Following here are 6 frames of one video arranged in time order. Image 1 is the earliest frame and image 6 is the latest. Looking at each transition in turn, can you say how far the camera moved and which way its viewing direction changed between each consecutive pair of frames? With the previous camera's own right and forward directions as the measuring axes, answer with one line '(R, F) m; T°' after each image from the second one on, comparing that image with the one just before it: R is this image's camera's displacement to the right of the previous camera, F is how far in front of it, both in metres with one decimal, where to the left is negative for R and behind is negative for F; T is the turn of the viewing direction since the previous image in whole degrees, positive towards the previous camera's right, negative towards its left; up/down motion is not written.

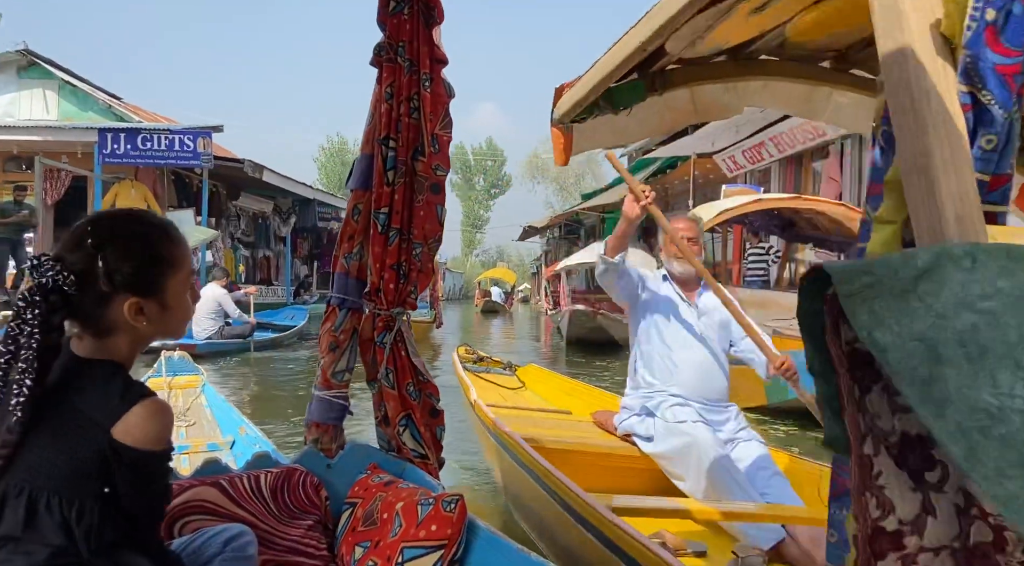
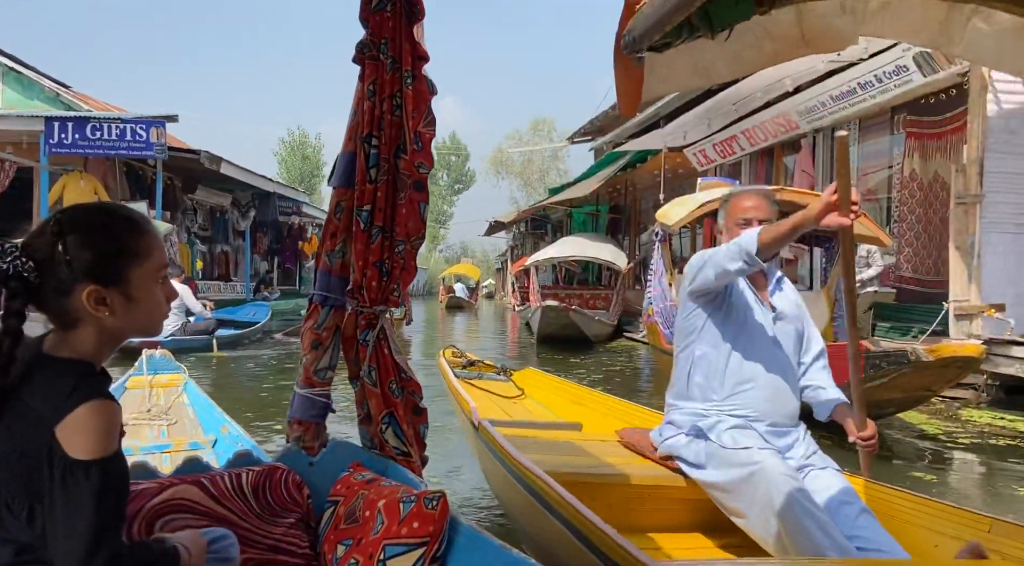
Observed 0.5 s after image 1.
(-0.1, +0.3) m; +3°
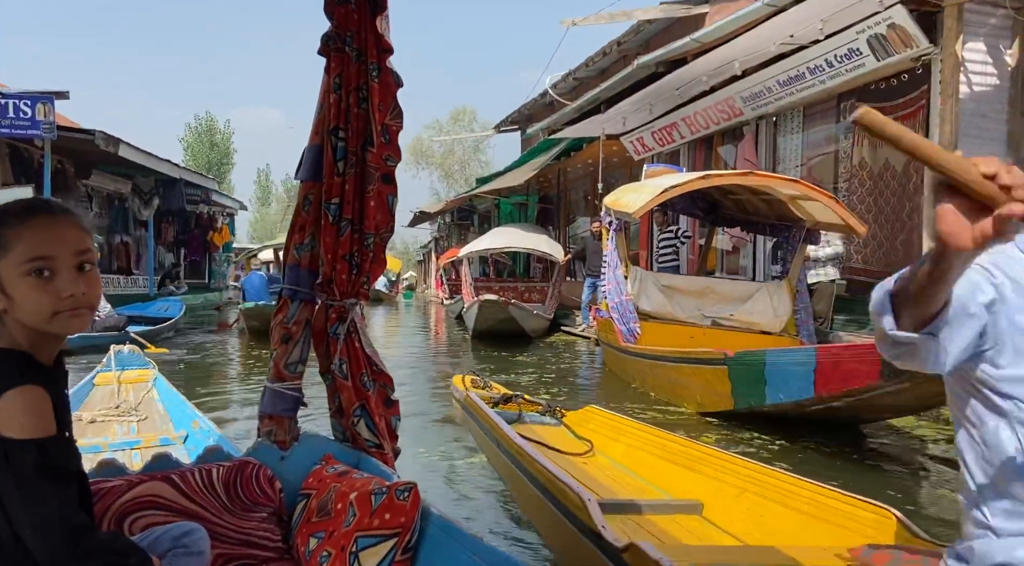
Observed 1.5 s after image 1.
(-0.2, +0.7) m; +6°
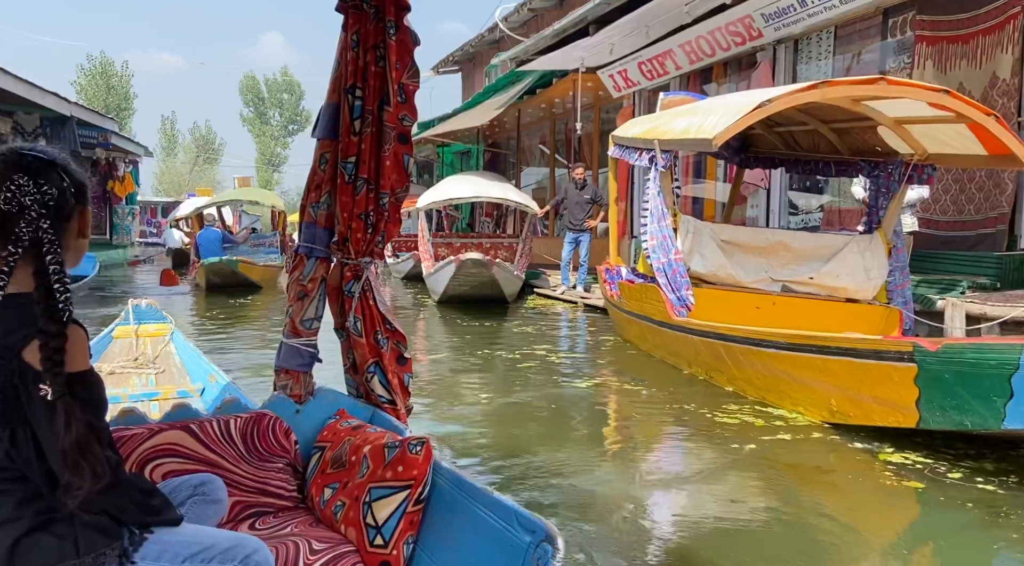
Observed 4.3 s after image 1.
(-0.7, +2.0) m; +6°
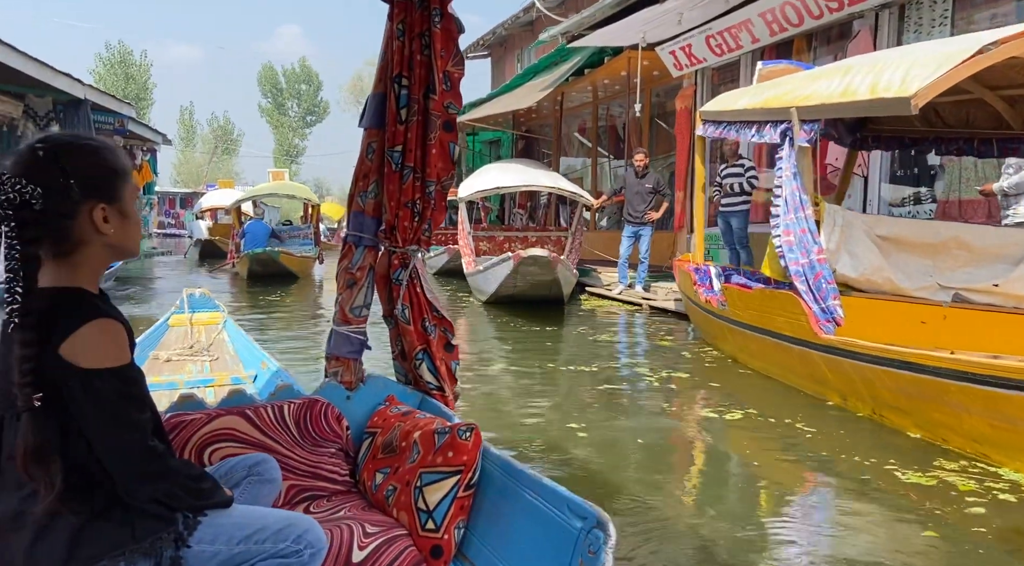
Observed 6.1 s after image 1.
(-0.5, +1.3) m; -1°
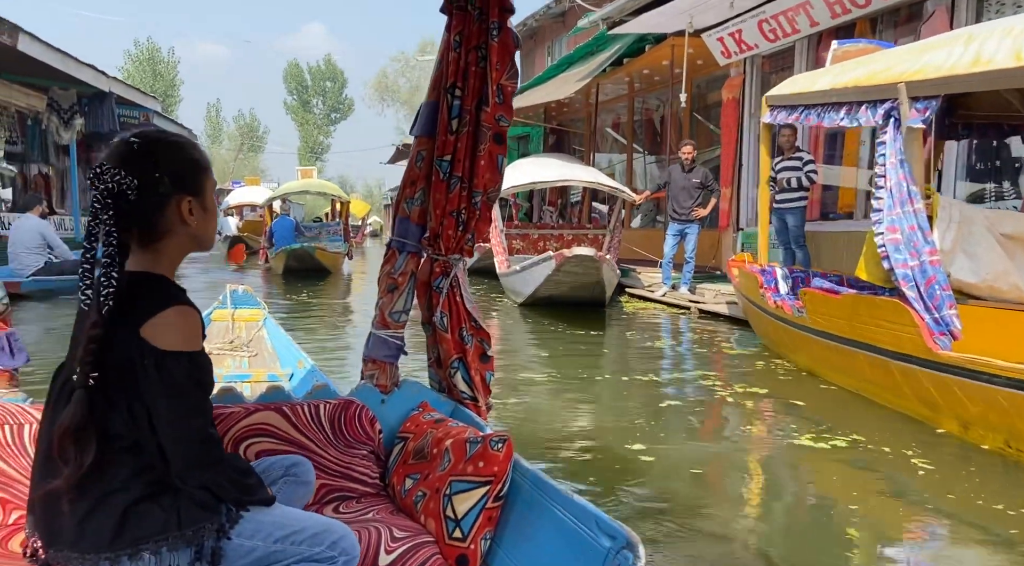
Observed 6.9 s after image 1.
(-0.2, +0.7) m; -2°
